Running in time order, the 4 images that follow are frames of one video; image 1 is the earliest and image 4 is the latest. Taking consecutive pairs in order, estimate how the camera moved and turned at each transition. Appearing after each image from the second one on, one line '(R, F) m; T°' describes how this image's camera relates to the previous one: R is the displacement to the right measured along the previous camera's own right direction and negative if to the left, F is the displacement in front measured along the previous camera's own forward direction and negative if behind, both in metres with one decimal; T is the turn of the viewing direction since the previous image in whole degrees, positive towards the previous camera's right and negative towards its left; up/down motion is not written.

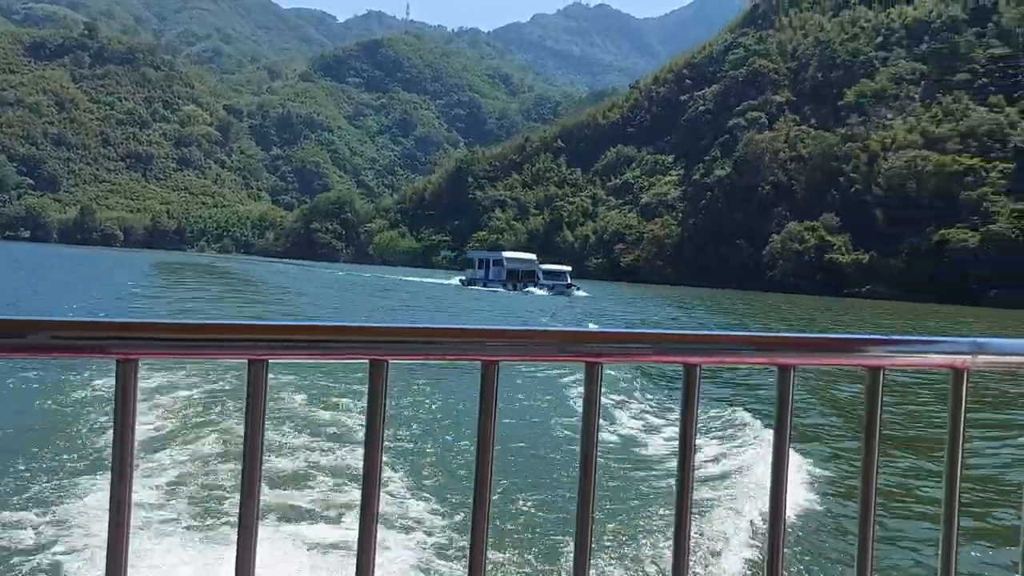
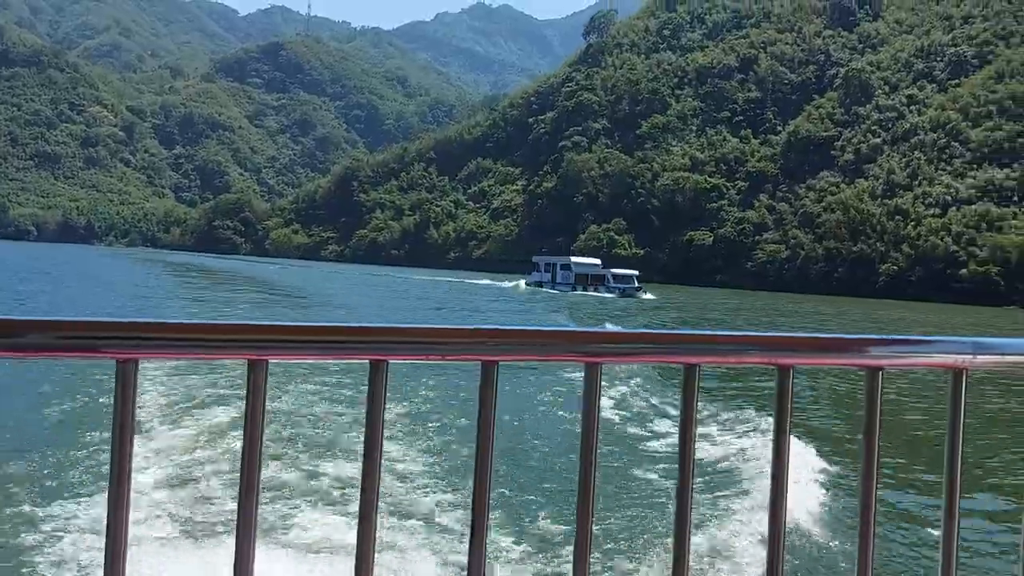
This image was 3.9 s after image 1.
(+0.4, -1.9) m; +5°
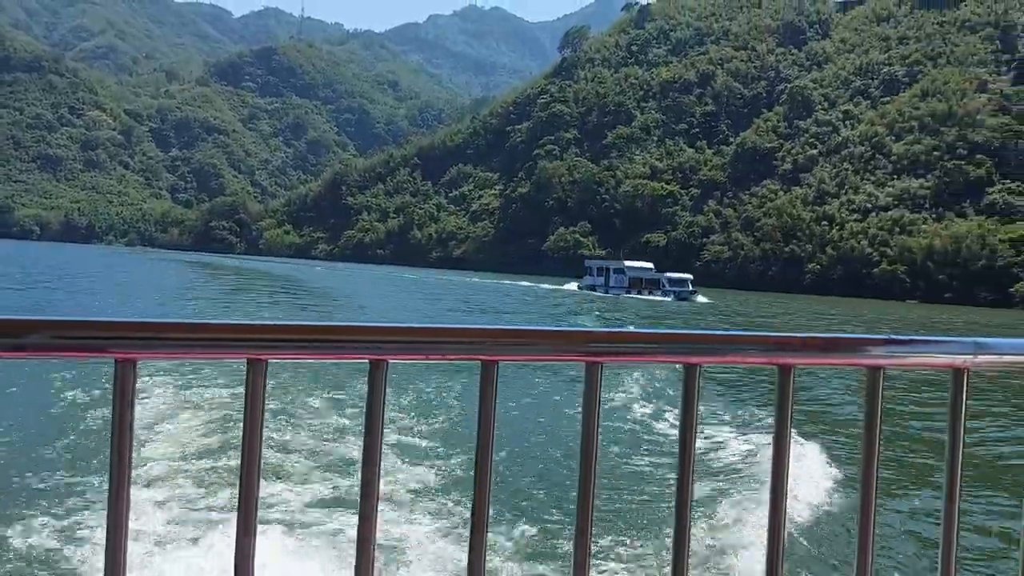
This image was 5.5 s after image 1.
(+0.2, -0.8) m; 0°
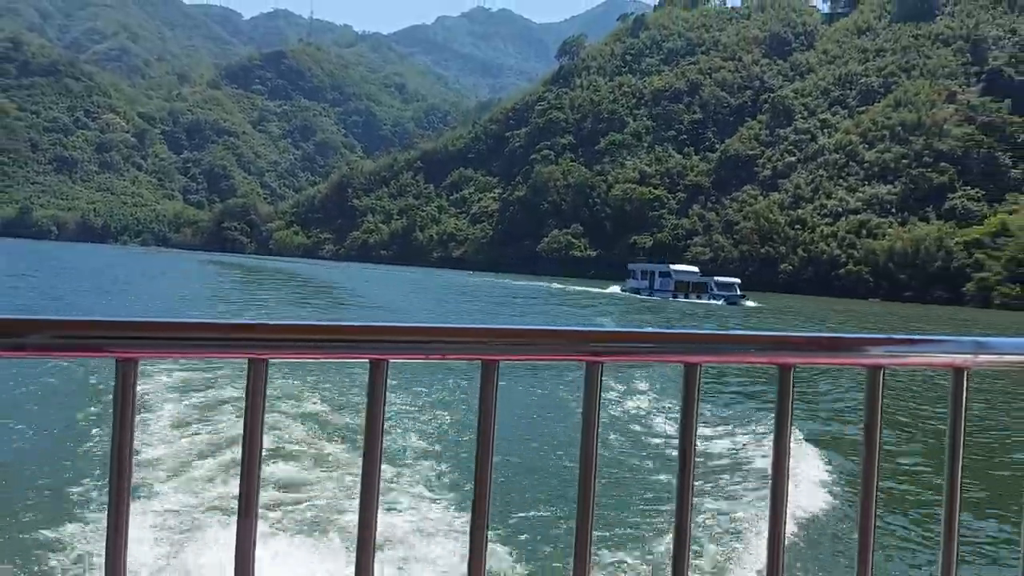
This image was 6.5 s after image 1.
(+0.1, -0.5) m; 0°
